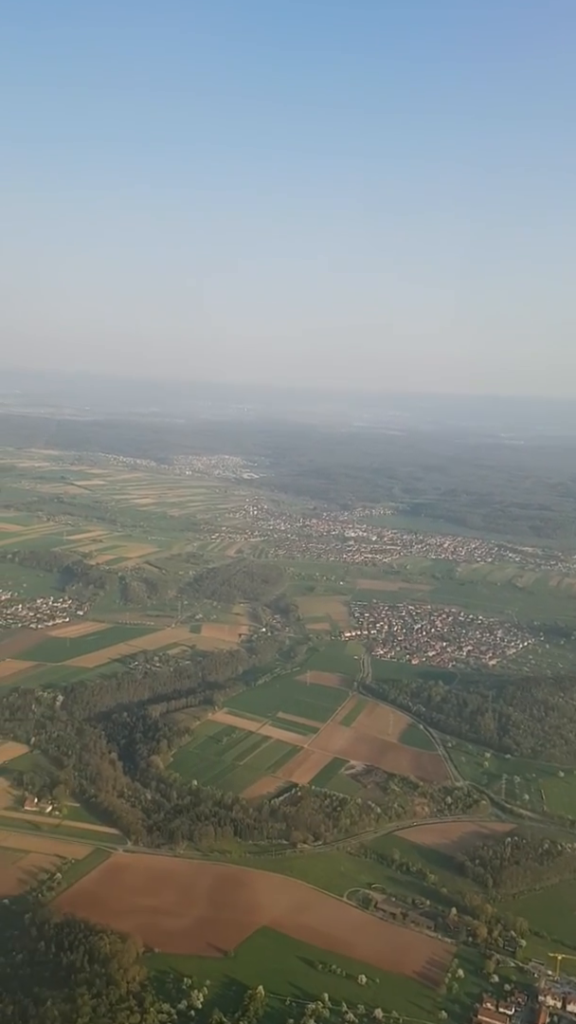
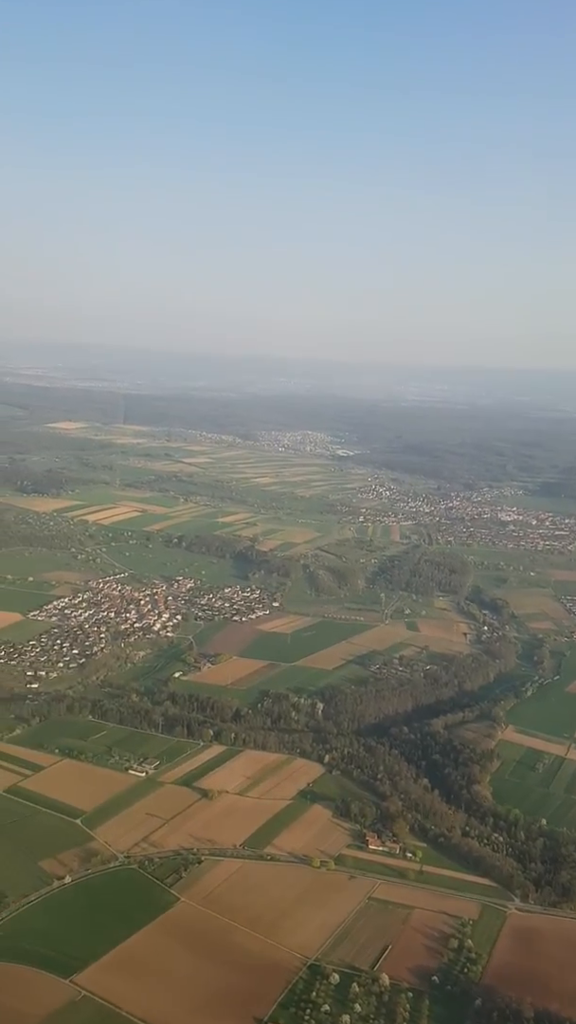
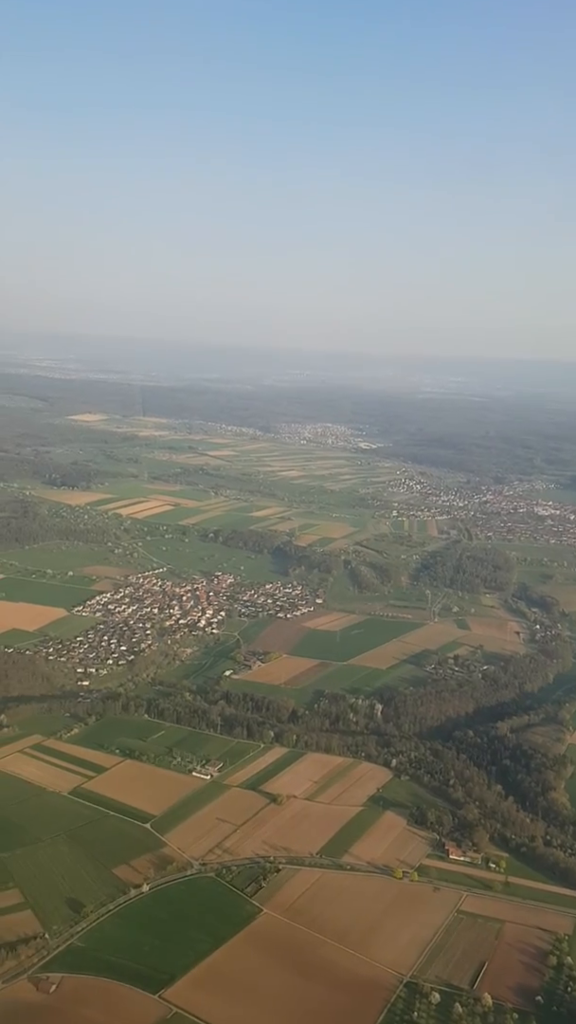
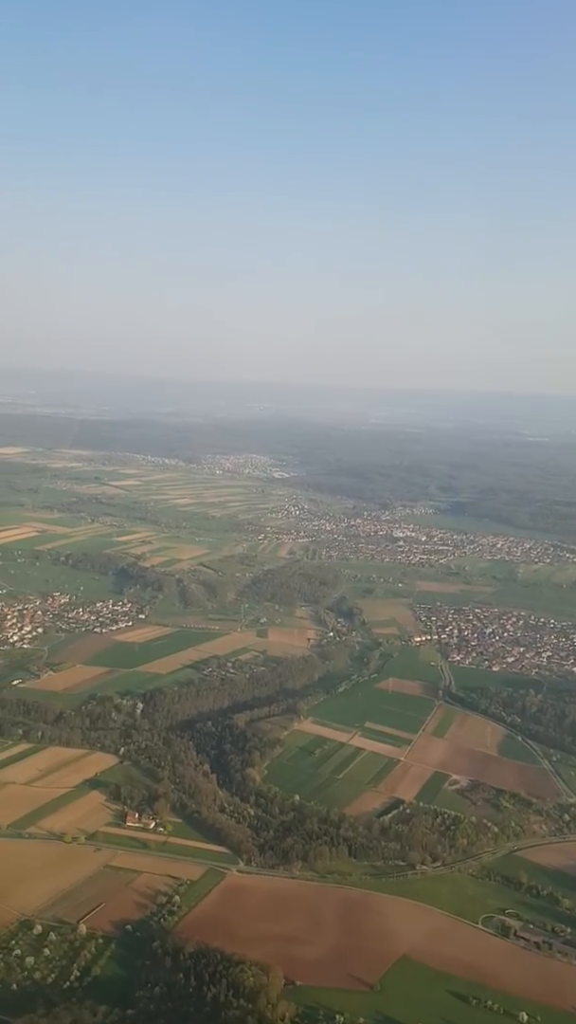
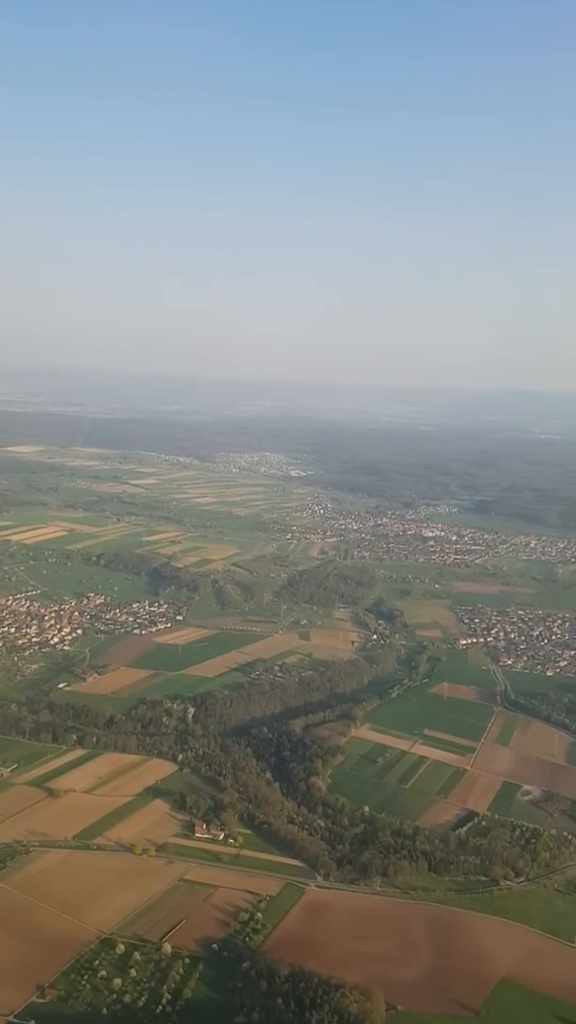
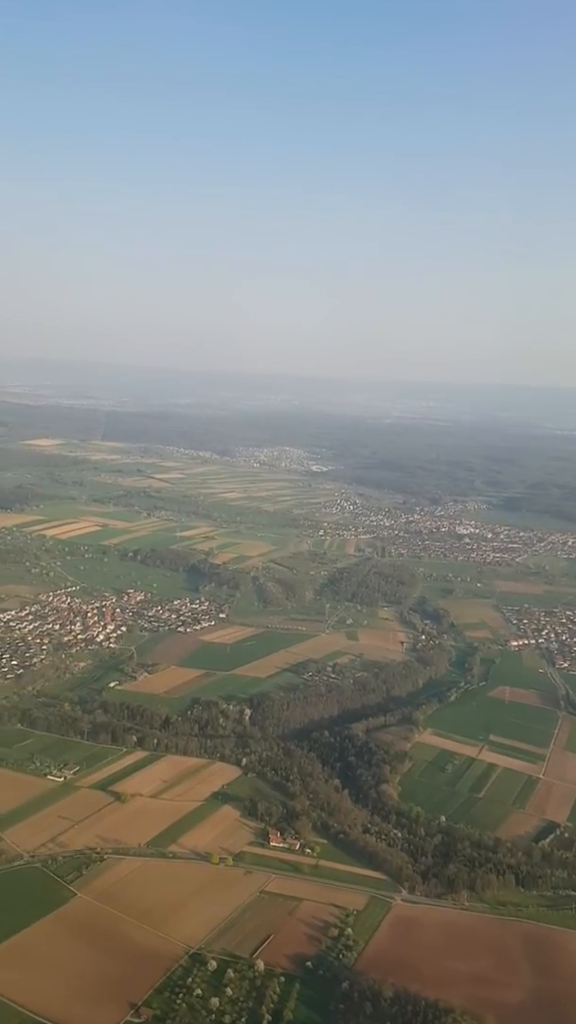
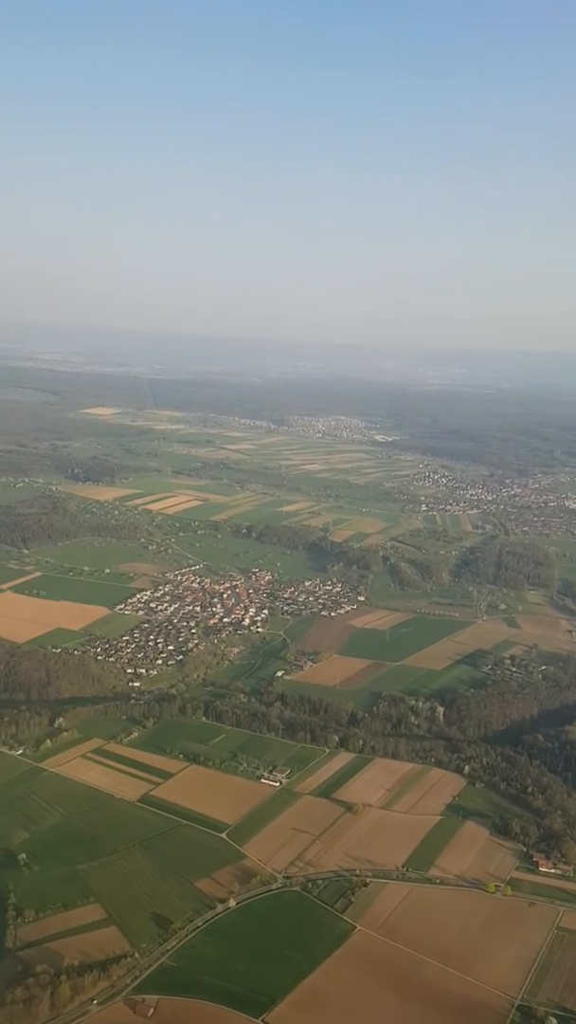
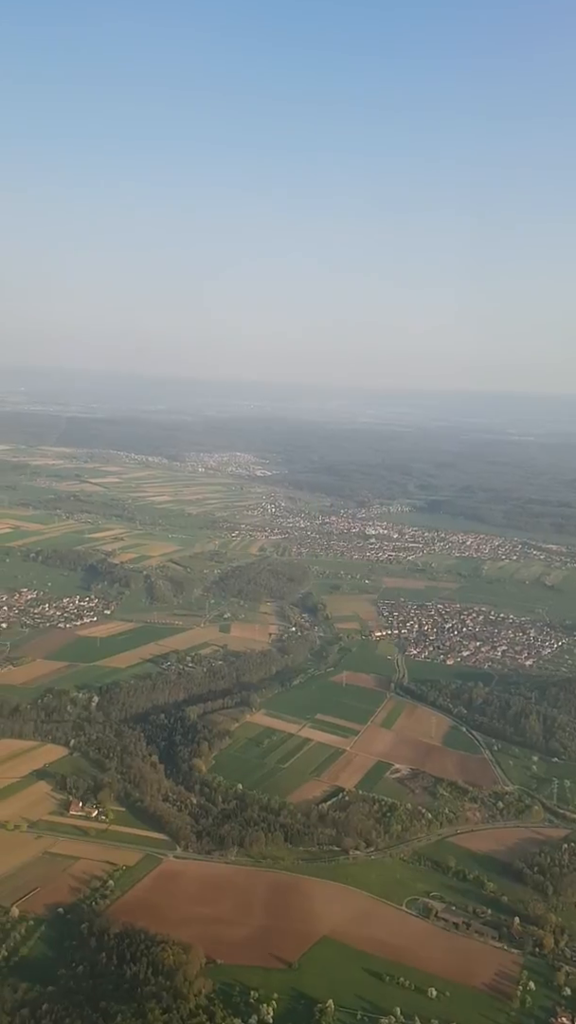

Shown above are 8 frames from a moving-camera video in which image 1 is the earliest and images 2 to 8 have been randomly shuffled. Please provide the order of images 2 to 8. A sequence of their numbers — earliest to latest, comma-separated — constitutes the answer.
8, 4, 5, 6, 2, 3, 7
